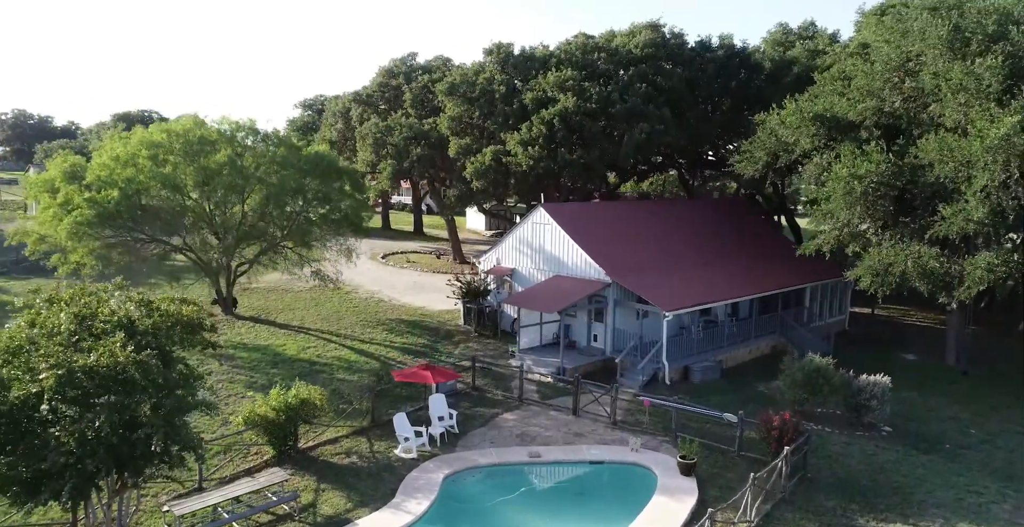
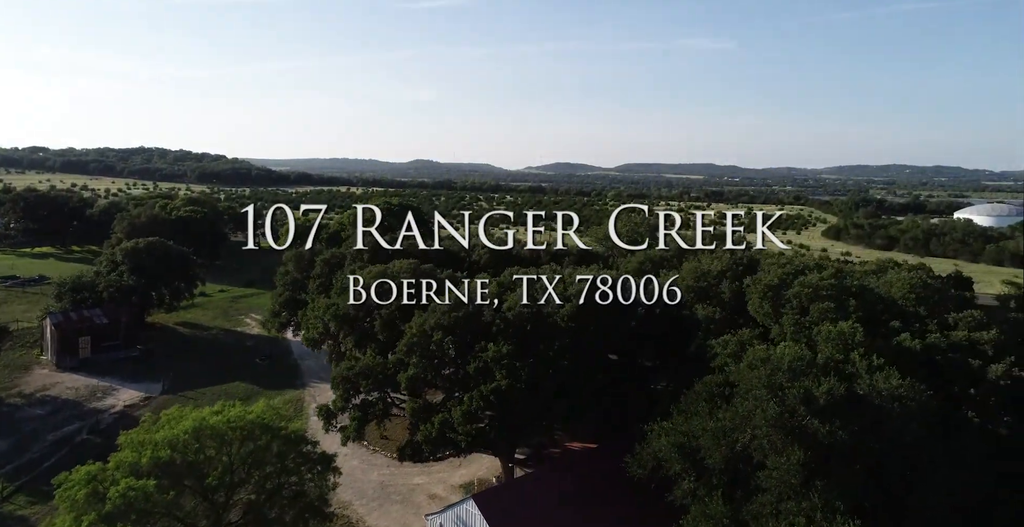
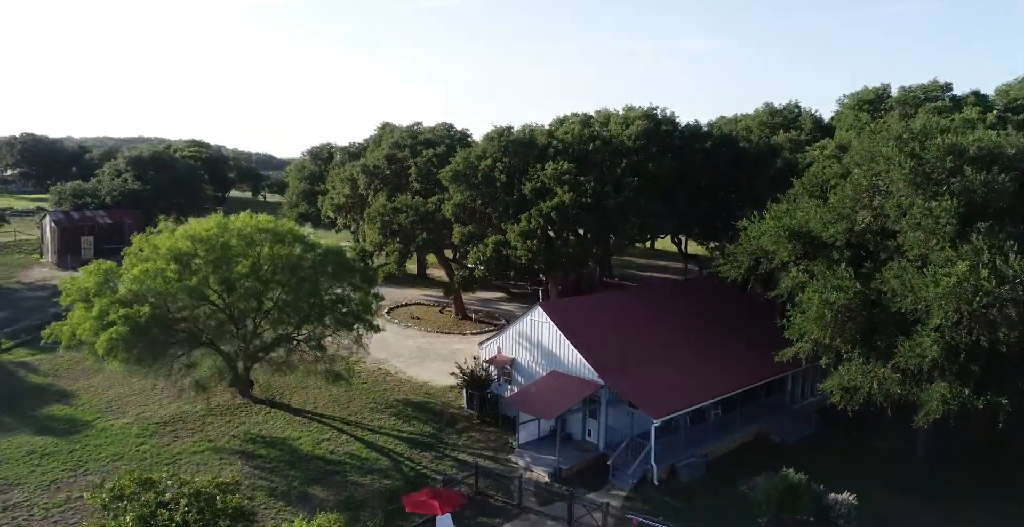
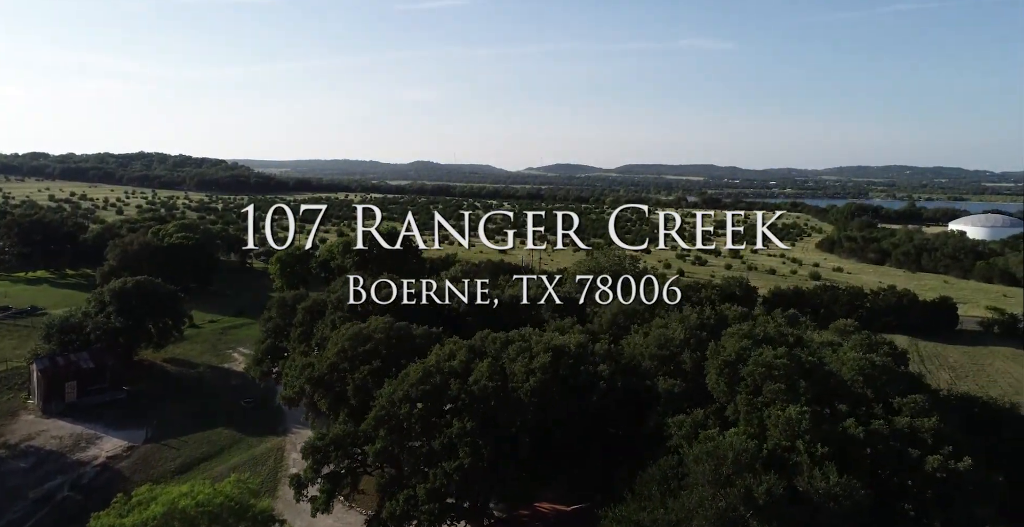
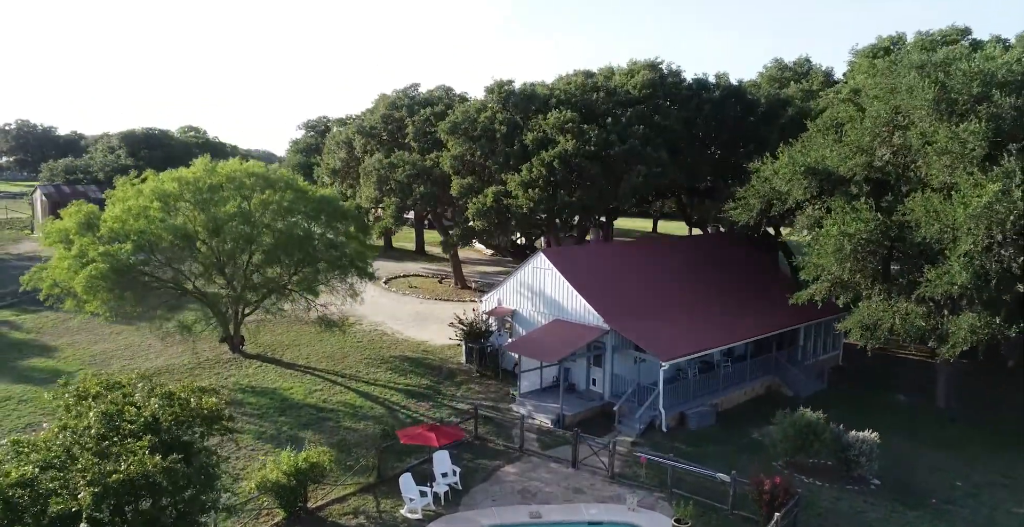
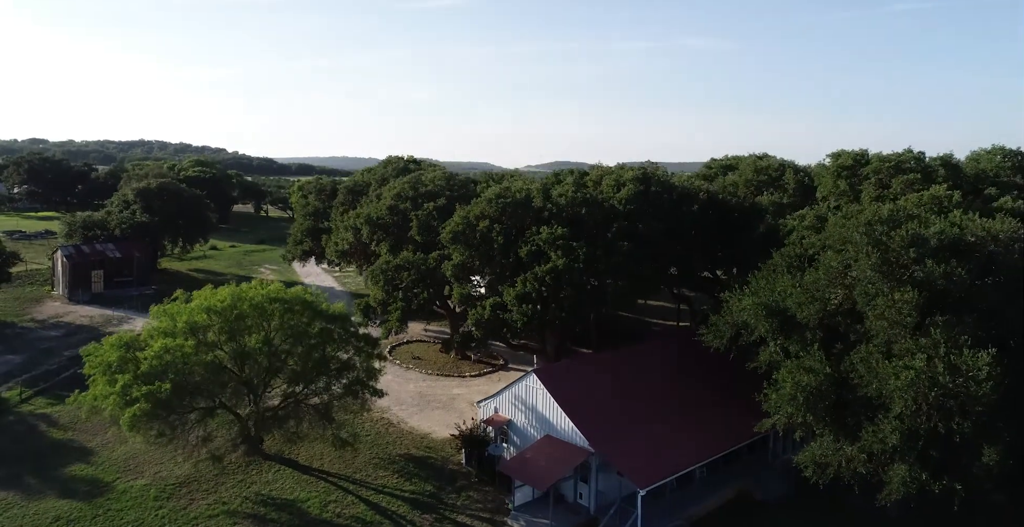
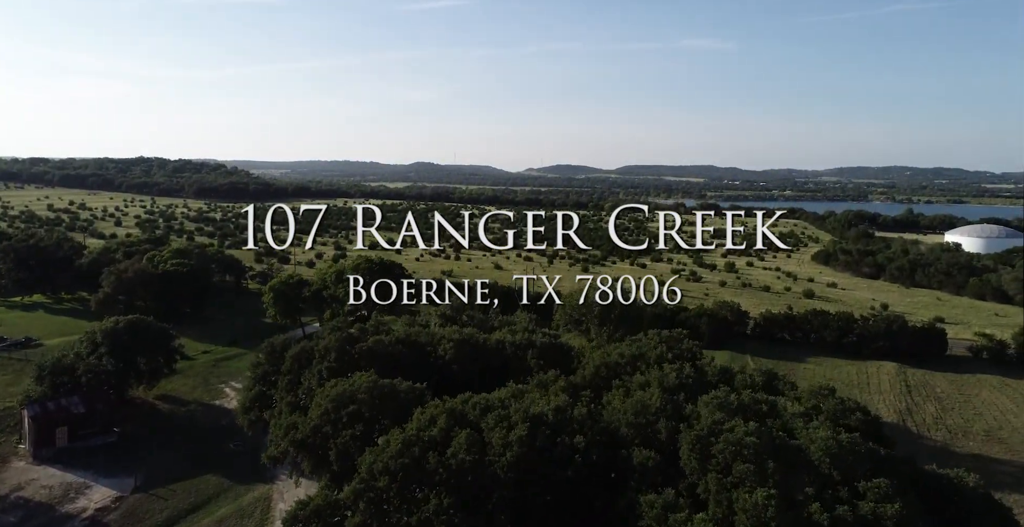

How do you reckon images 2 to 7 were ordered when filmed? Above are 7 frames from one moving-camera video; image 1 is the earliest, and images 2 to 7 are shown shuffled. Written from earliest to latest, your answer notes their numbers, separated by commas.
5, 3, 6, 2, 4, 7
